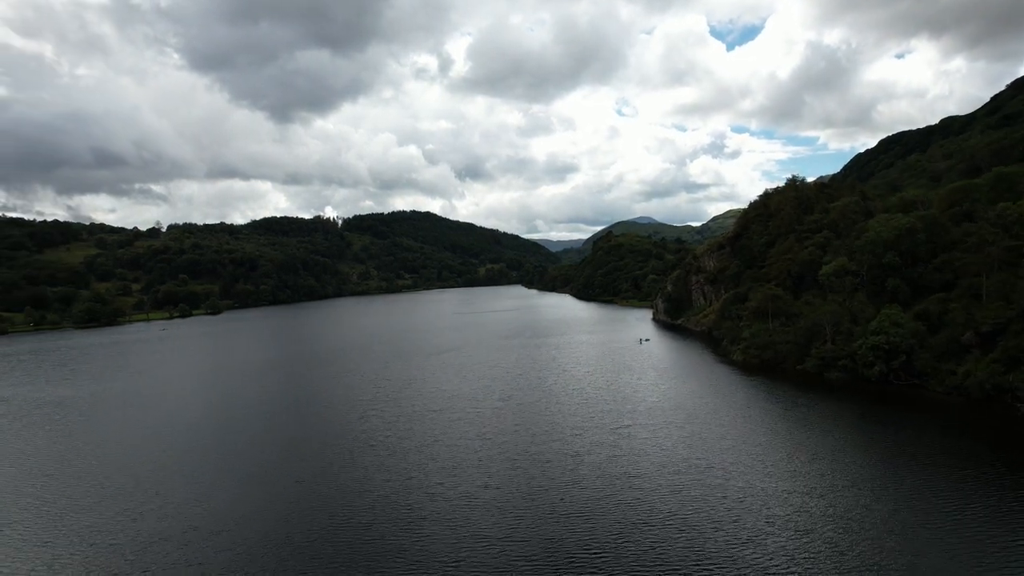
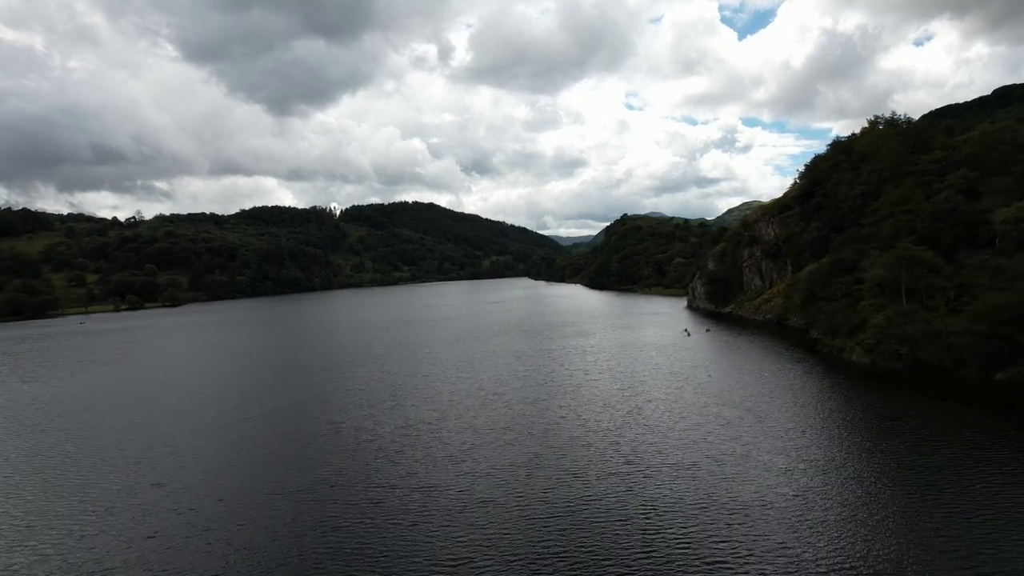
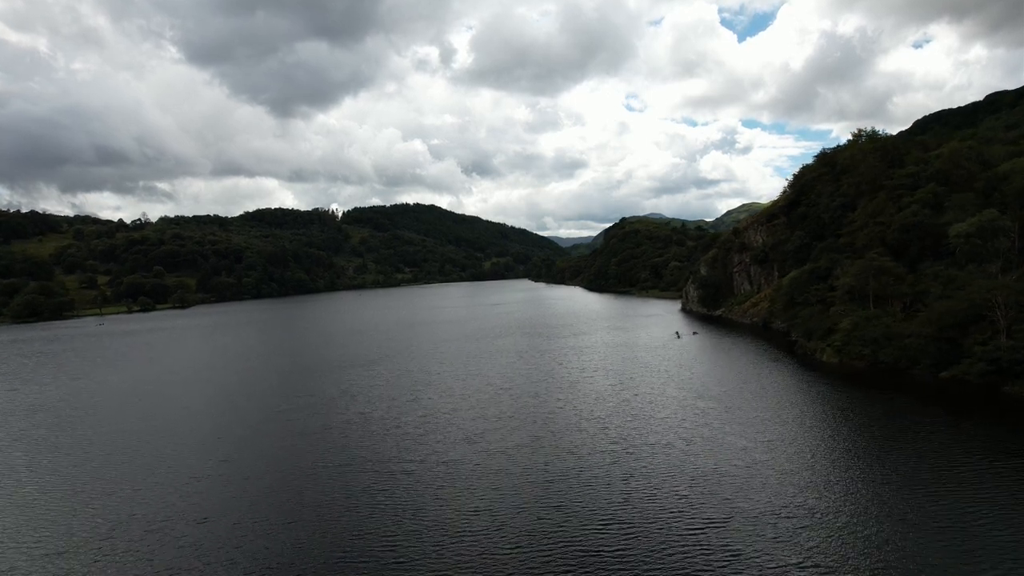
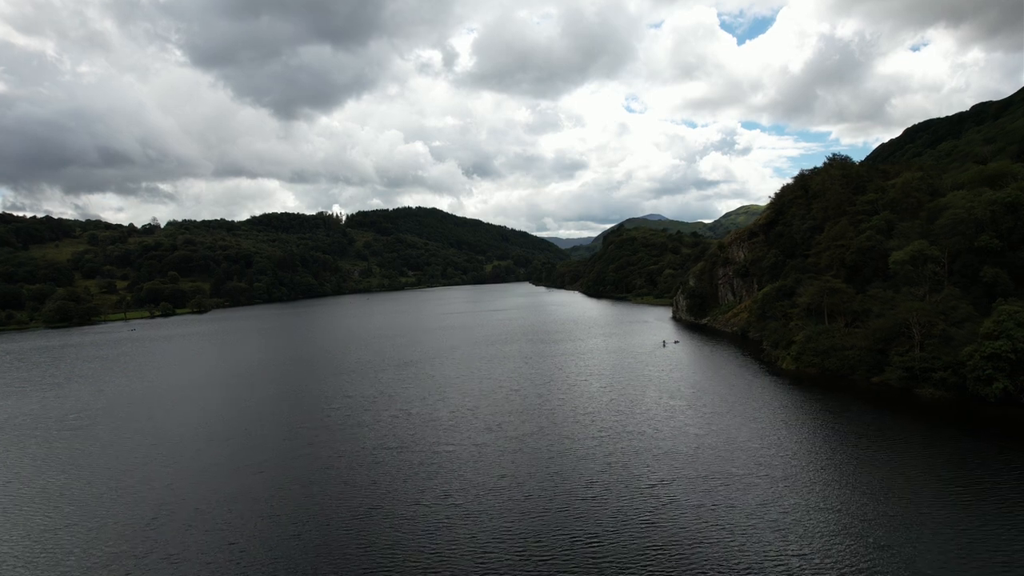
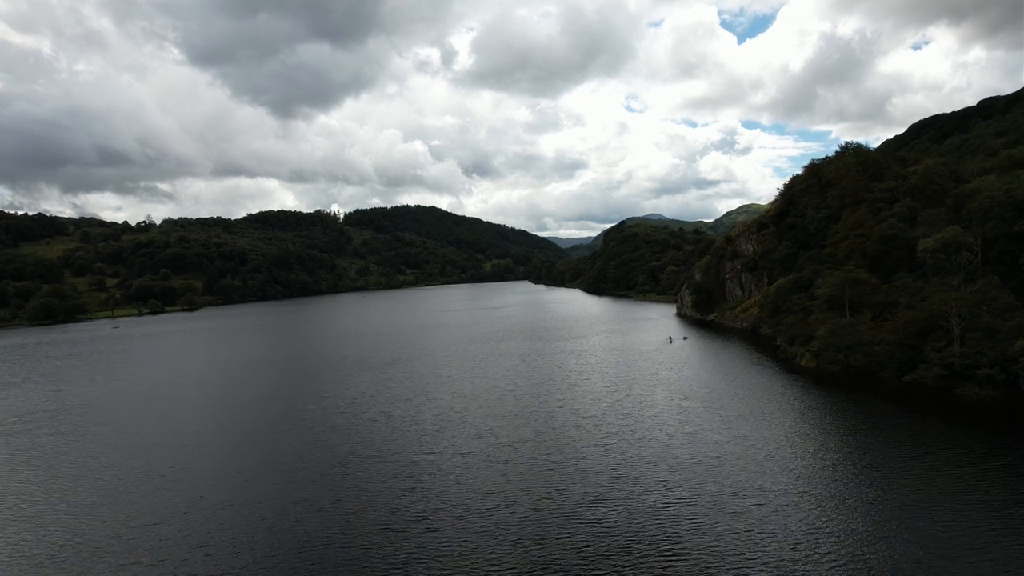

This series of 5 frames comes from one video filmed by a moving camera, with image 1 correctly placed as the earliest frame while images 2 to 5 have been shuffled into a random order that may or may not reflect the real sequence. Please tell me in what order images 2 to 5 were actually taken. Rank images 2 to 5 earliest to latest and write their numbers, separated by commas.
4, 5, 3, 2
